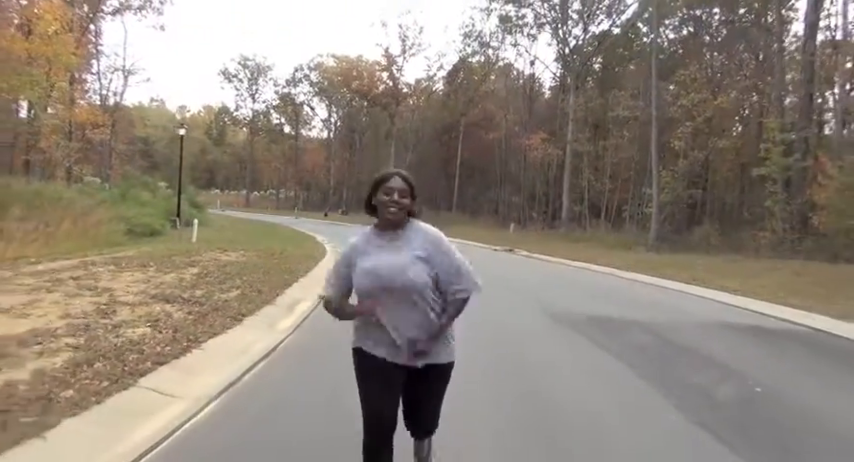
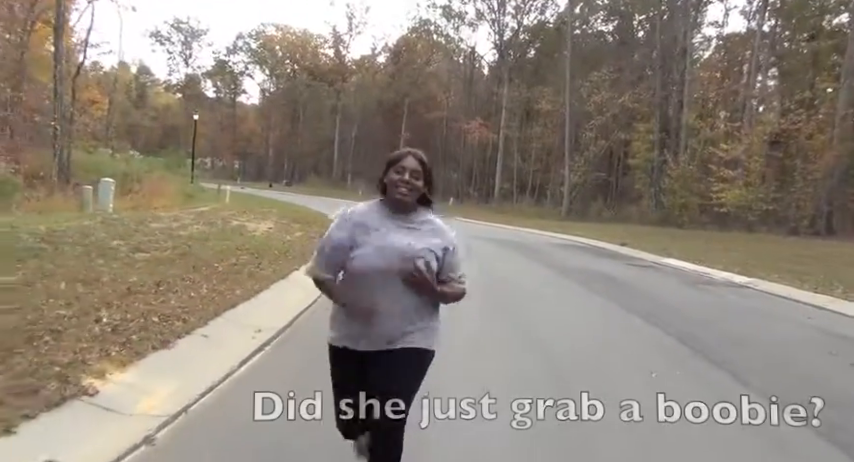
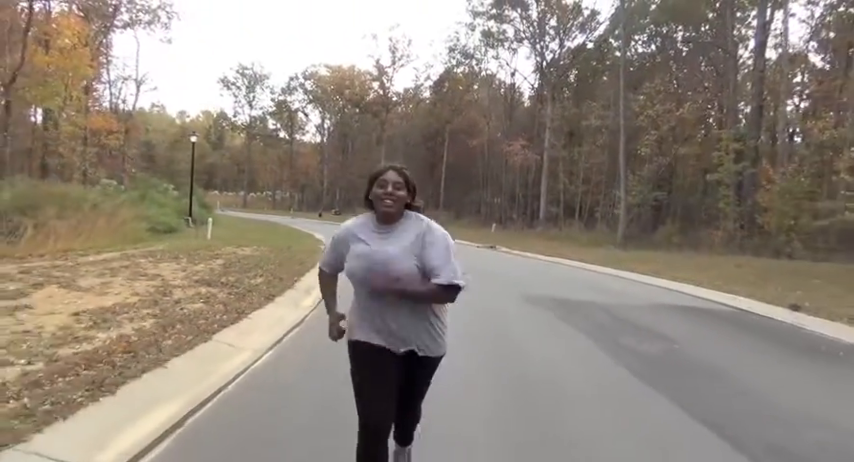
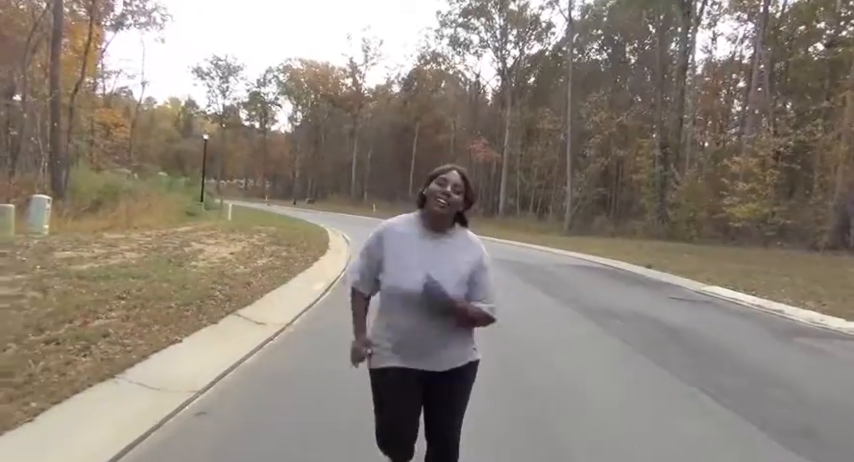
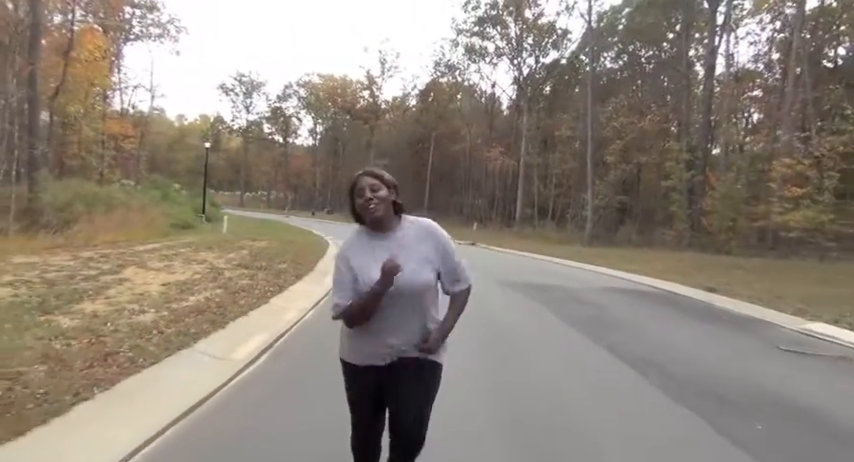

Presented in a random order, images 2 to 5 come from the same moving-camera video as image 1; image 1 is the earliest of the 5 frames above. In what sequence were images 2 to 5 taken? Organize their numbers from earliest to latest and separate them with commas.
3, 5, 4, 2
